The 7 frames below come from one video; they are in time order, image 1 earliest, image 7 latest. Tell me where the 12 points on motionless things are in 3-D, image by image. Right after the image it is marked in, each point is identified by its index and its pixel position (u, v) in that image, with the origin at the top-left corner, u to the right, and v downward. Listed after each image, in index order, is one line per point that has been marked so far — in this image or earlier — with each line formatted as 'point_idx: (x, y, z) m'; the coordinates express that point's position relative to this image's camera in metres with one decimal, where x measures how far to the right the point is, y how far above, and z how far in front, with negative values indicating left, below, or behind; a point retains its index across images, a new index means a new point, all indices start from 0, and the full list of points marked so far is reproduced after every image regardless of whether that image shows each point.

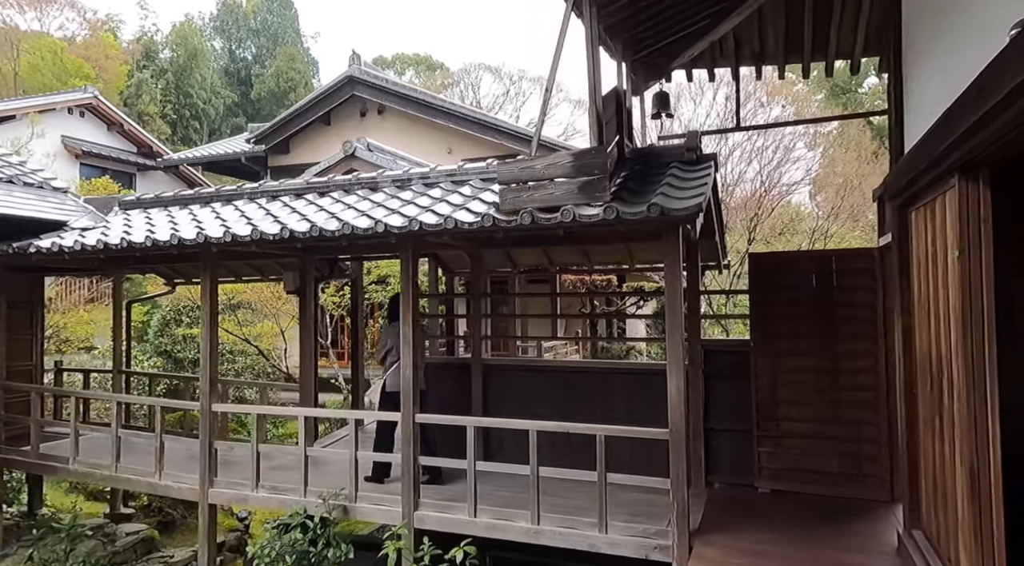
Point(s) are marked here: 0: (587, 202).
0: (+0.5, +0.6, +4.8) m
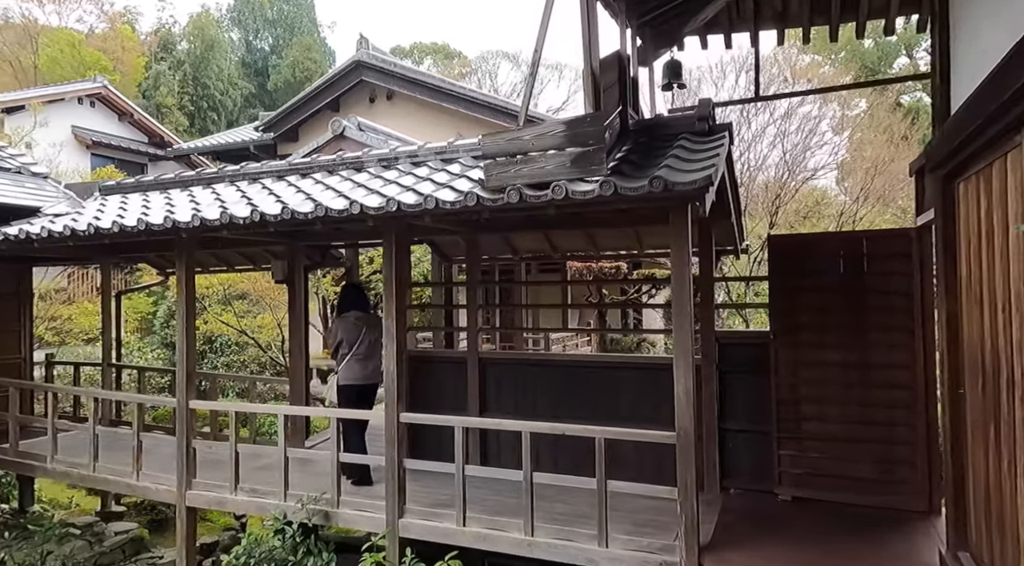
0: (+0.4, +0.7, +4.2) m
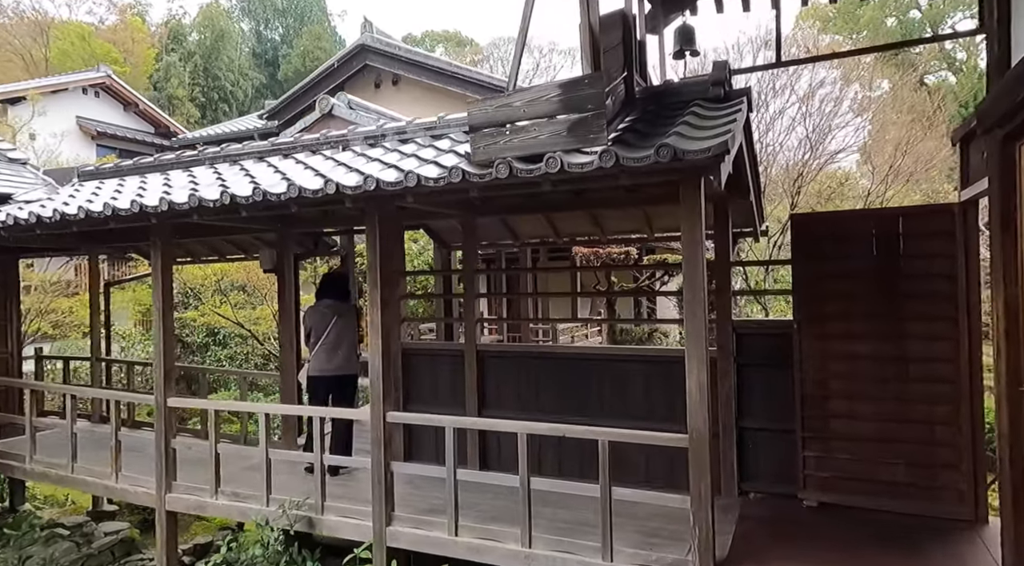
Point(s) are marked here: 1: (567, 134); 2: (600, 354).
0: (+0.4, +0.7, +3.7) m
1: (+0.3, +0.8, +3.7) m
2: (+0.7, -0.6, +5.8) m
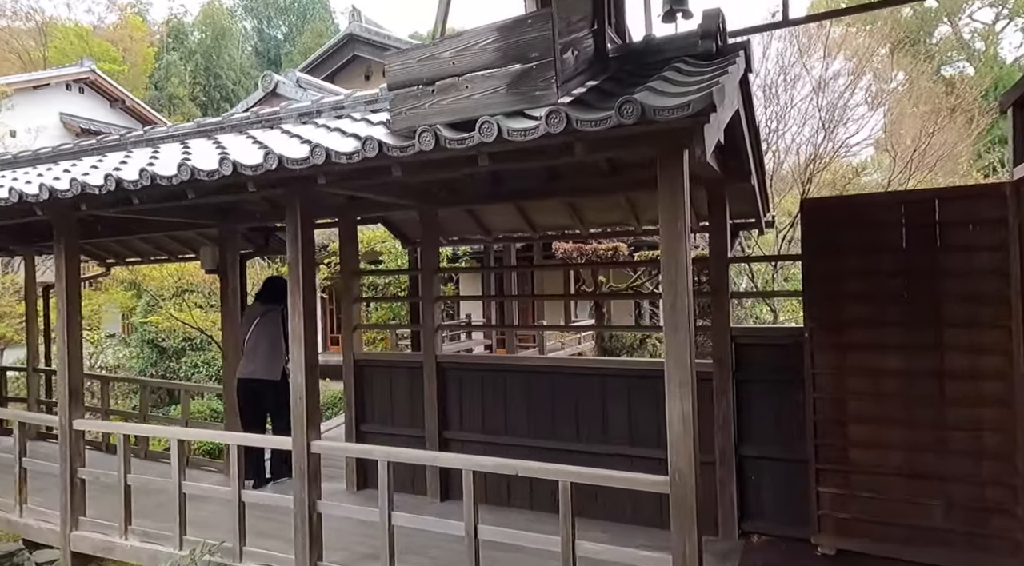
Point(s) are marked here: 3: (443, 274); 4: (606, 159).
0: (0.0, +0.7, +2.9) m
1: (0.0, +0.8, +2.9) m
2: (+0.4, -0.6, +4.9) m
3: (-0.6, +0.1, +5.5) m
4: (+0.6, +0.7, +4.2) m
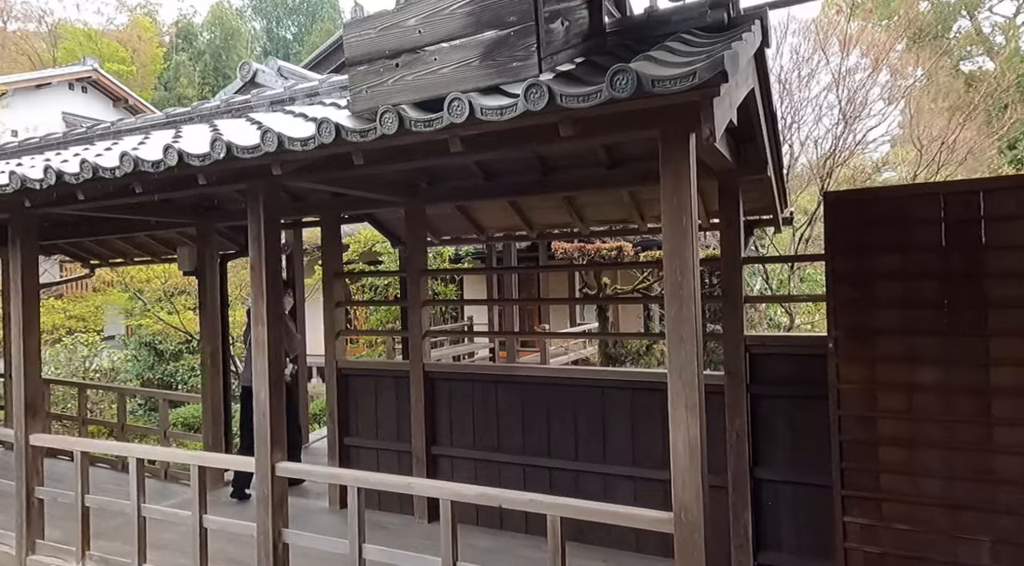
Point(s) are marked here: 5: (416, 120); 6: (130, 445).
0: (0.0, +0.7, +2.5) m
1: (-0.1, +0.8, +2.5) m
2: (+0.4, -0.6, +4.5) m
3: (-0.6, +0.1, +5.1) m
4: (+0.5, +0.7, +3.8) m
5: (-0.3, +0.6, +2.5) m
6: (-2.3, -1.0, +4.2) m
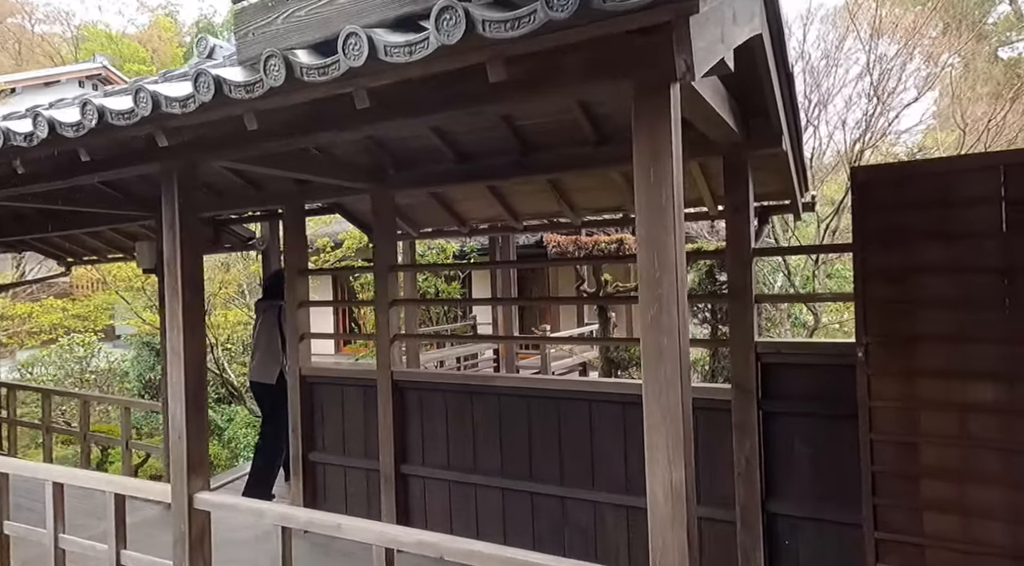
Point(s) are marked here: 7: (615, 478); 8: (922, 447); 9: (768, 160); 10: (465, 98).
0: (-0.3, +0.7, +1.9) m
1: (-0.3, +0.8, +1.9) m
2: (+0.2, -0.6, +3.9) m
3: (-0.7, +0.1, +4.5) m
4: (+0.3, +0.7, +3.1) m
5: (-0.6, +0.6, +1.9) m
6: (-2.5, -1.0, +3.7) m
7: (+0.6, -1.1, +3.7) m
8: (+1.7, -0.7, +2.9) m
9: (+1.4, +0.6, +3.6) m
10: (-0.2, +0.6, +2.2) m
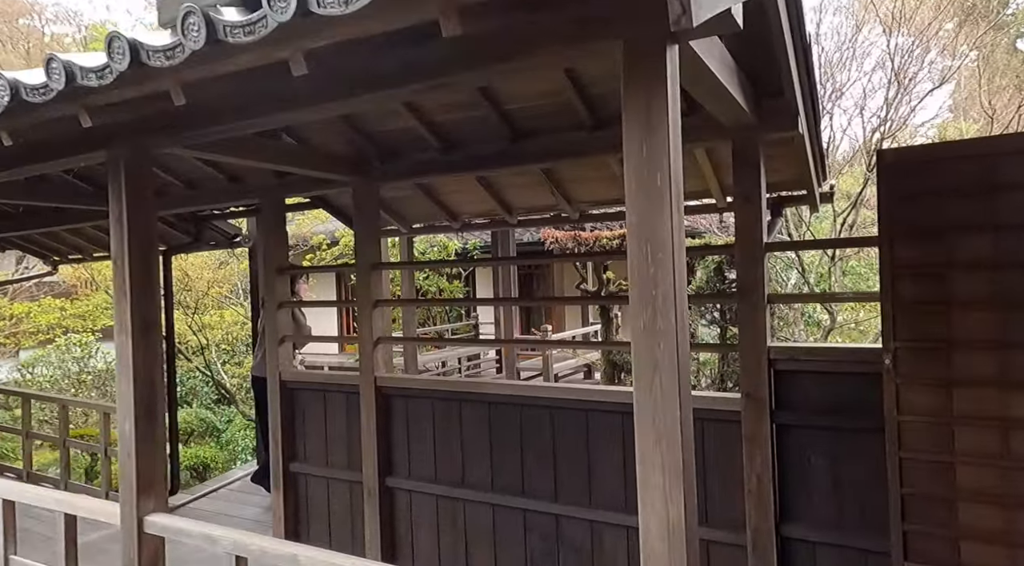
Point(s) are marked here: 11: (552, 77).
0: (-0.4, +0.7, +1.5) m
1: (-0.4, +0.8, +1.6) m
2: (+0.2, -0.6, +3.6) m
3: (-0.8, +0.1, +4.2) m
4: (+0.2, +0.7, +2.8) m
5: (-0.7, +0.6, +1.6) m
6: (-2.5, -1.0, +3.4) m
7: (+0.5, -1.0, +3.4) m
8: (+1.6, -0.7, +2.5) m
9: (+1.3, +0.6, +3.3) m
10: (-0.2, +0.6, +1.8) m
11: (+0.2, +0.8, +2.9) m
